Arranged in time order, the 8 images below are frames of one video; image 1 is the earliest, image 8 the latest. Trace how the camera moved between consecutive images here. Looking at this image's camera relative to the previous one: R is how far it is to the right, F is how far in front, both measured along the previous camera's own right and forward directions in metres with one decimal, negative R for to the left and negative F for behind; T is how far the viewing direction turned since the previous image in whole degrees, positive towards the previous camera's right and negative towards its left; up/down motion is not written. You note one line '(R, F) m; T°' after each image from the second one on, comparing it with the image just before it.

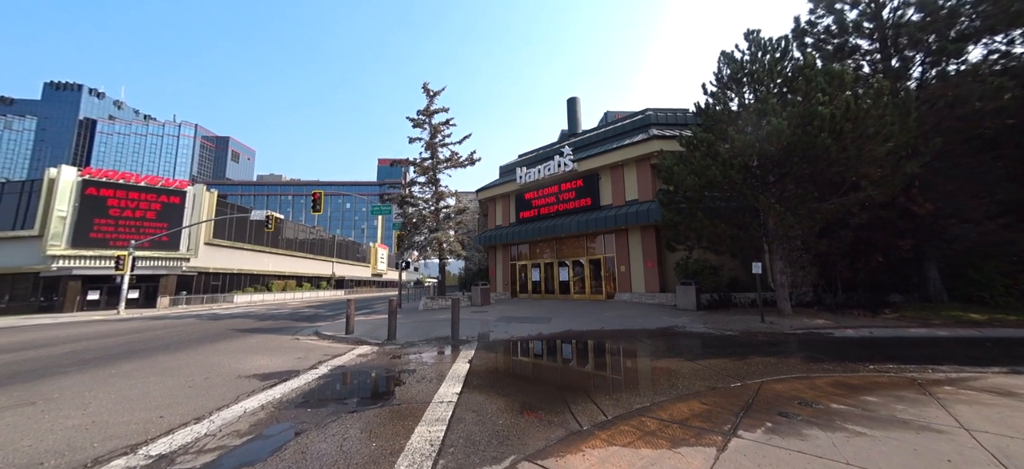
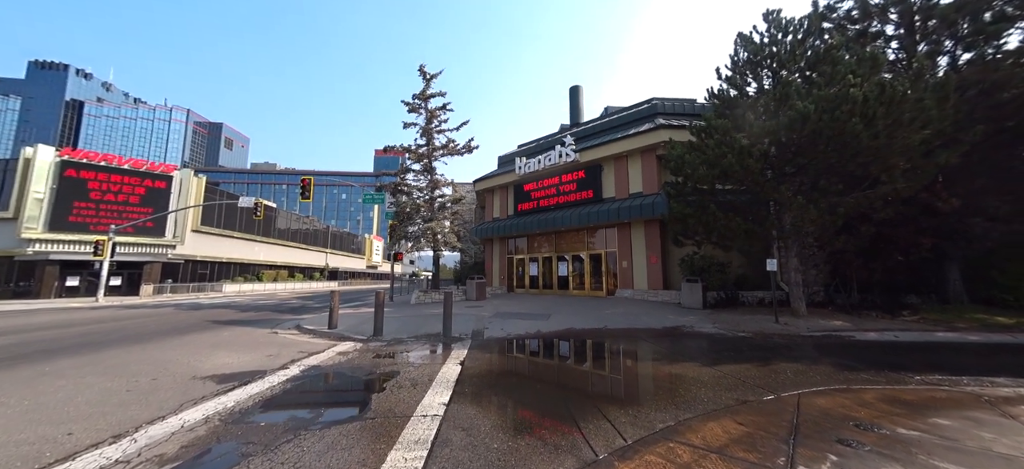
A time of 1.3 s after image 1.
(0.0, +0.8) m; +1°
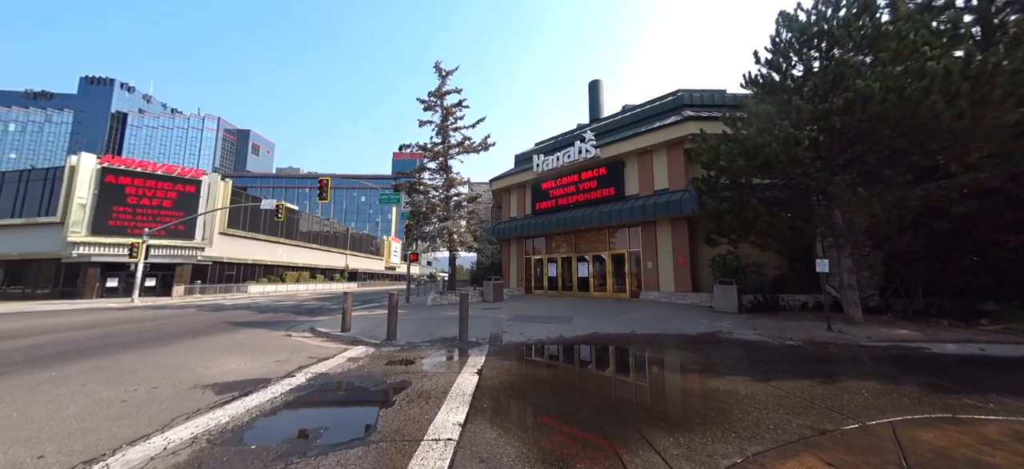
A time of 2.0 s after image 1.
(-0.1, +0.6) m; -3°
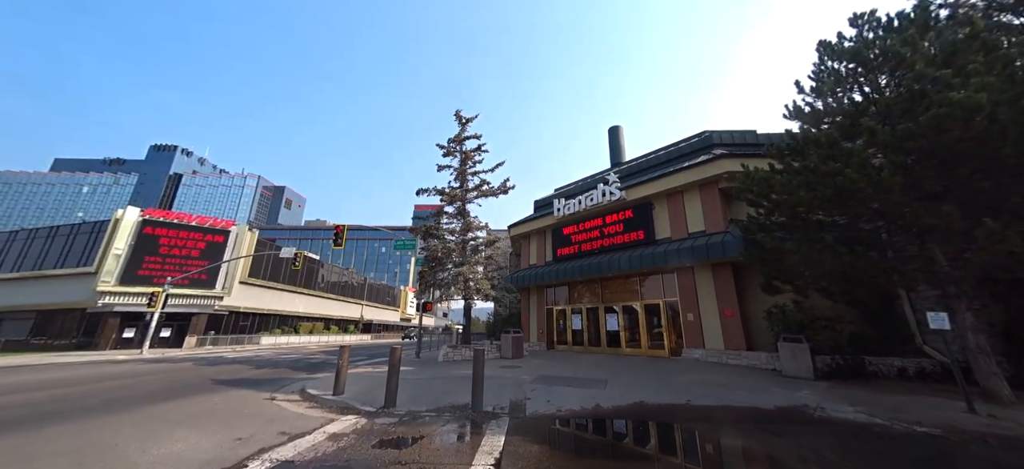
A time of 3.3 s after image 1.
(-0.1, +1.3) m; -3°
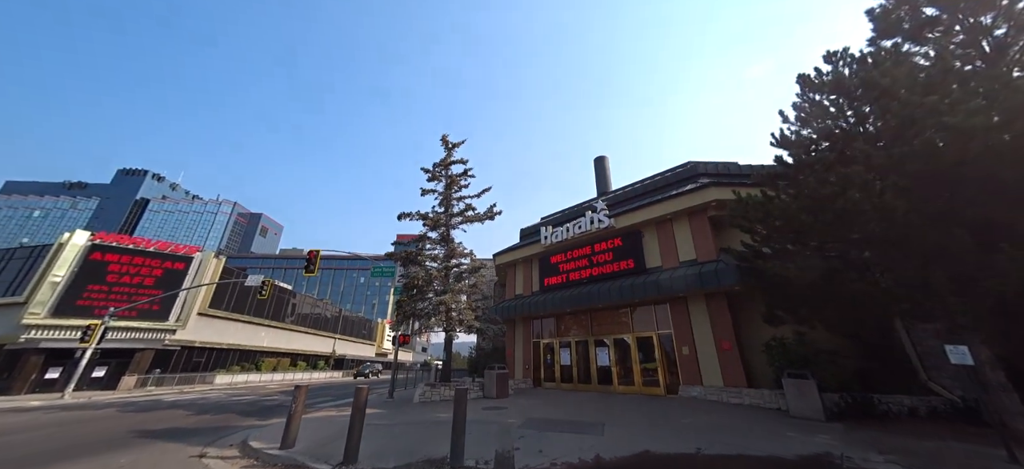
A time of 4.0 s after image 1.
(-0.1, +0.8) m; +3°
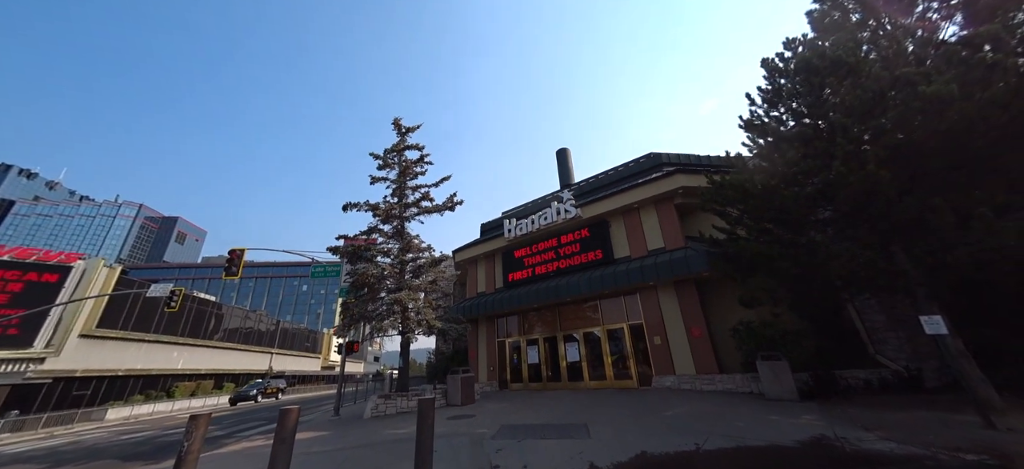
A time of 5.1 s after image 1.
(-0.3, +1.2) m; +7°
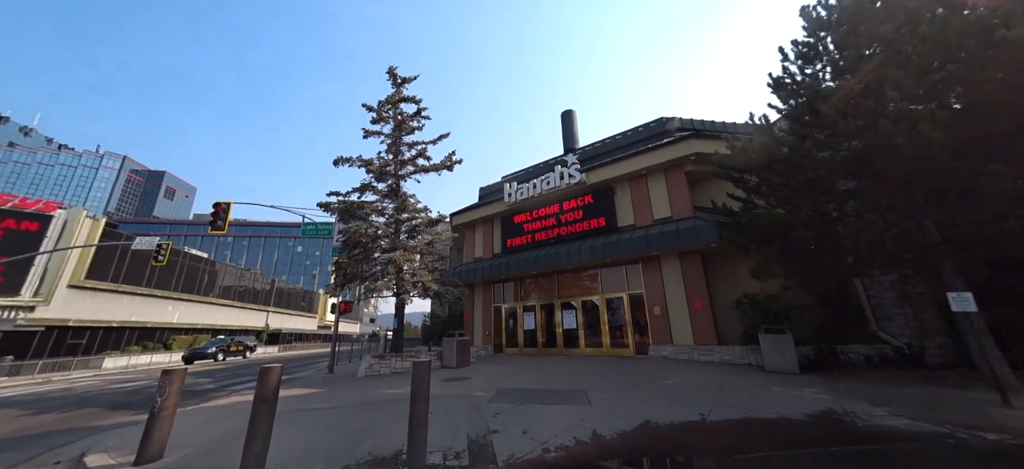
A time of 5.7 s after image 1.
(-0.2, +0.5) m; +1°
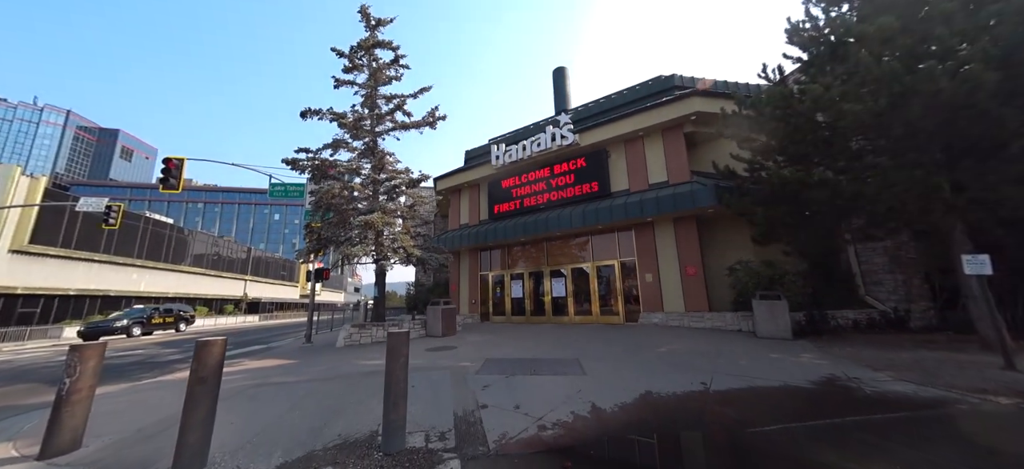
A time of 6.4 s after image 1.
(-0.1, +0.7) m; +2°
